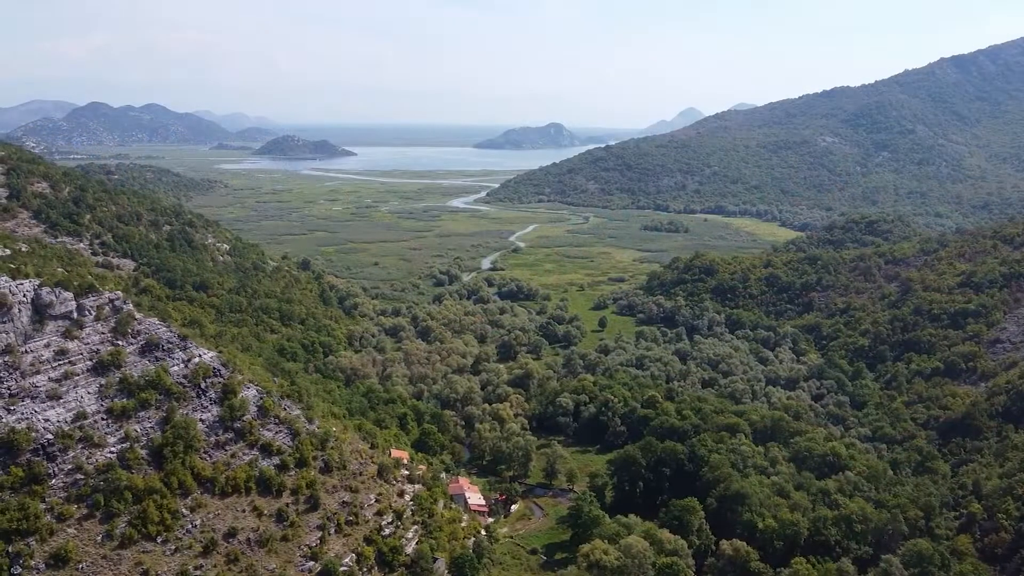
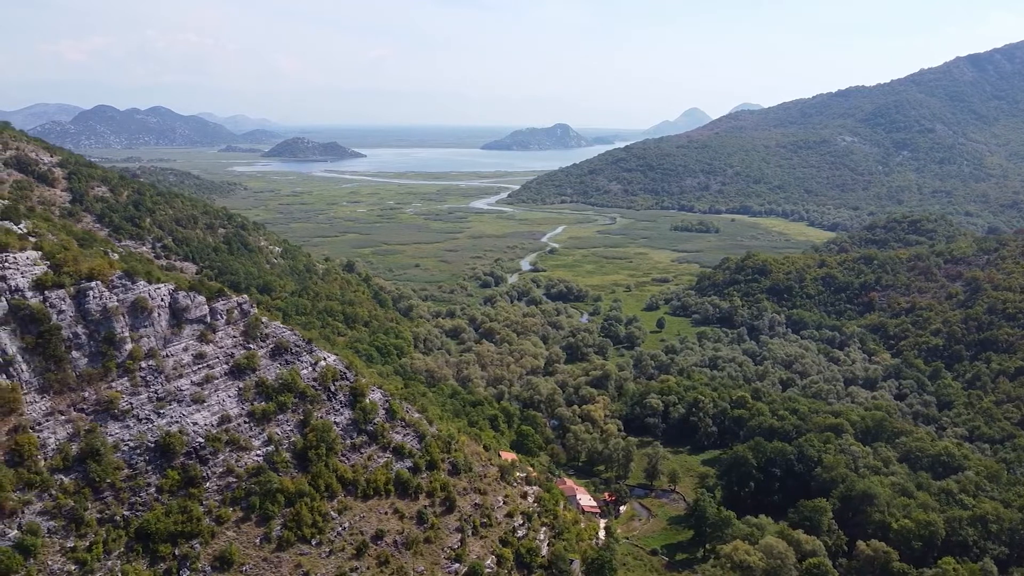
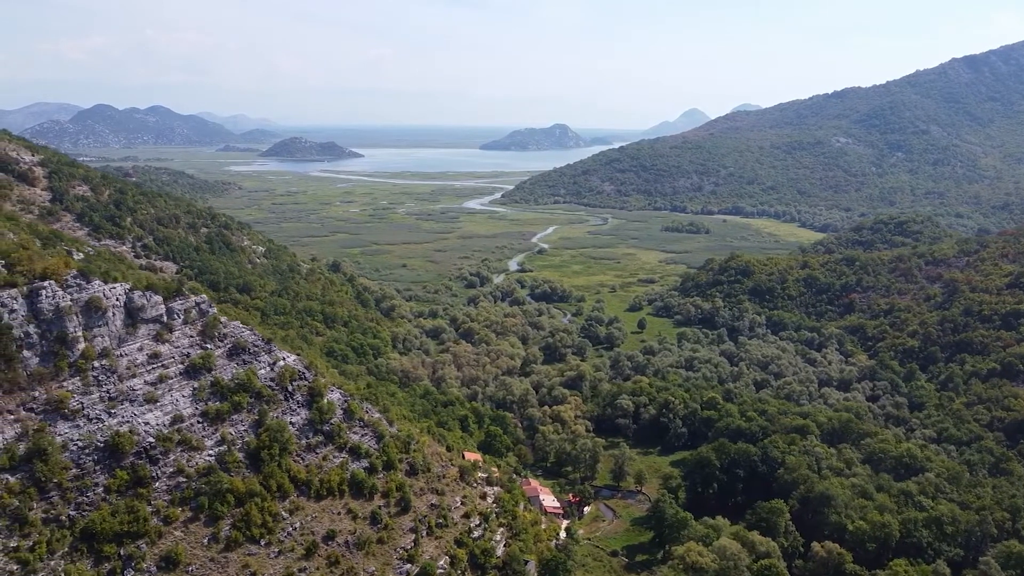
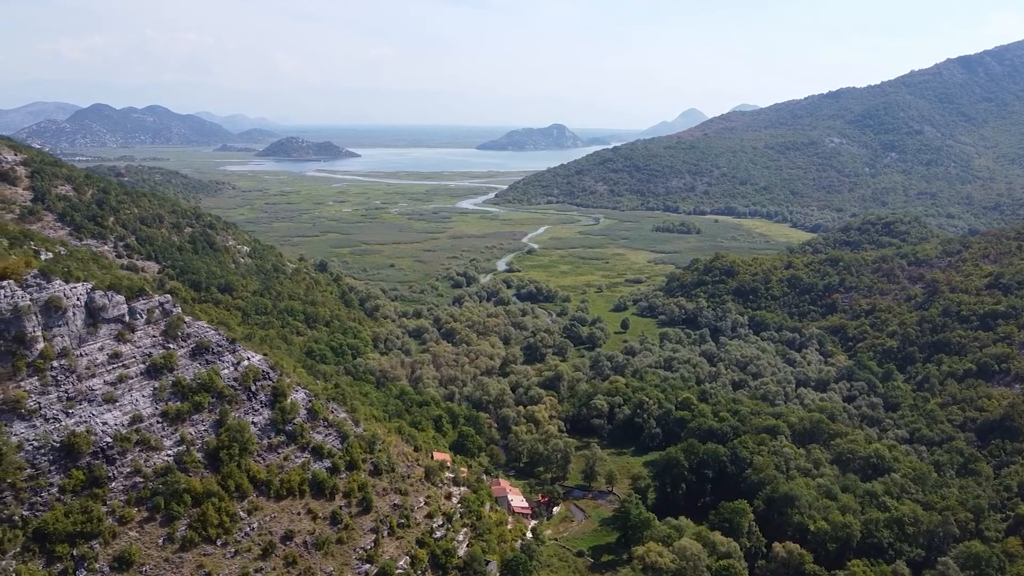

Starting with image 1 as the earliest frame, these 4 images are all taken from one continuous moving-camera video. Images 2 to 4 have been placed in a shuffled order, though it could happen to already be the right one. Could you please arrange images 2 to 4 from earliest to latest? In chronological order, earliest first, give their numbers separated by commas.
4, 3, 2
